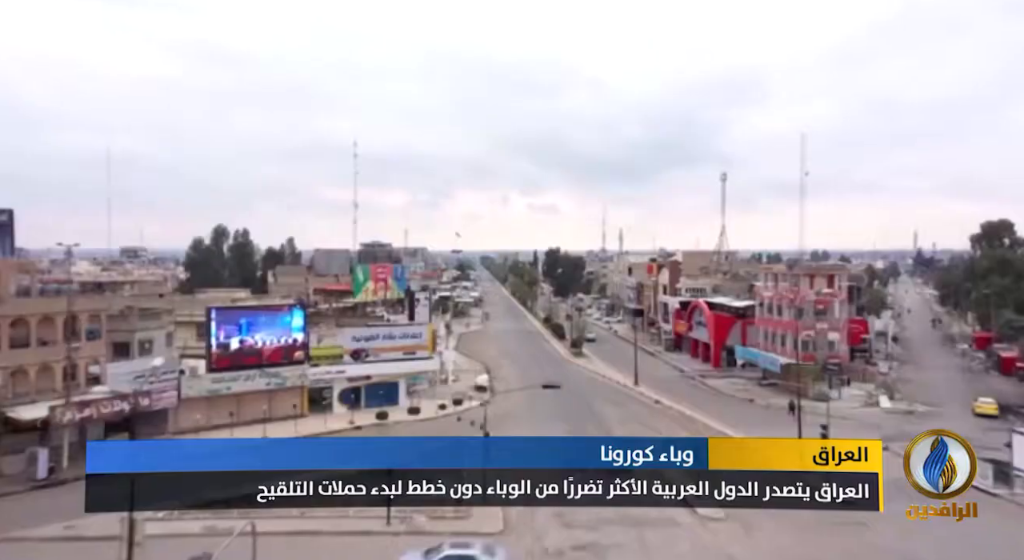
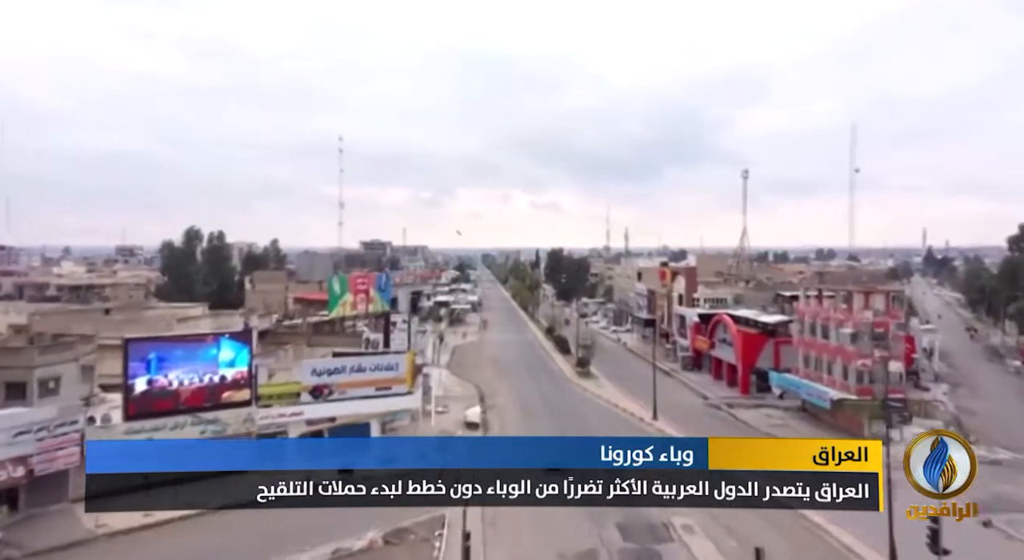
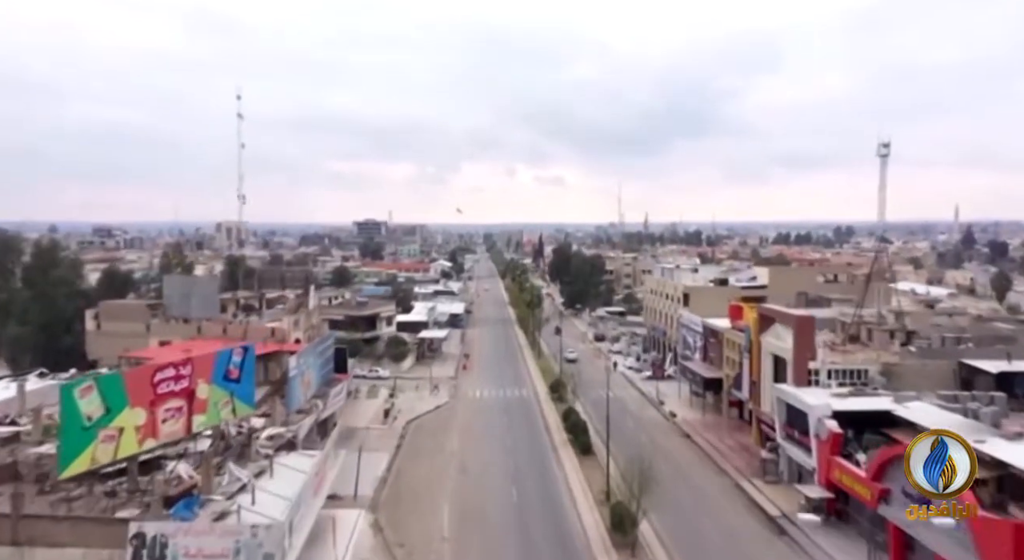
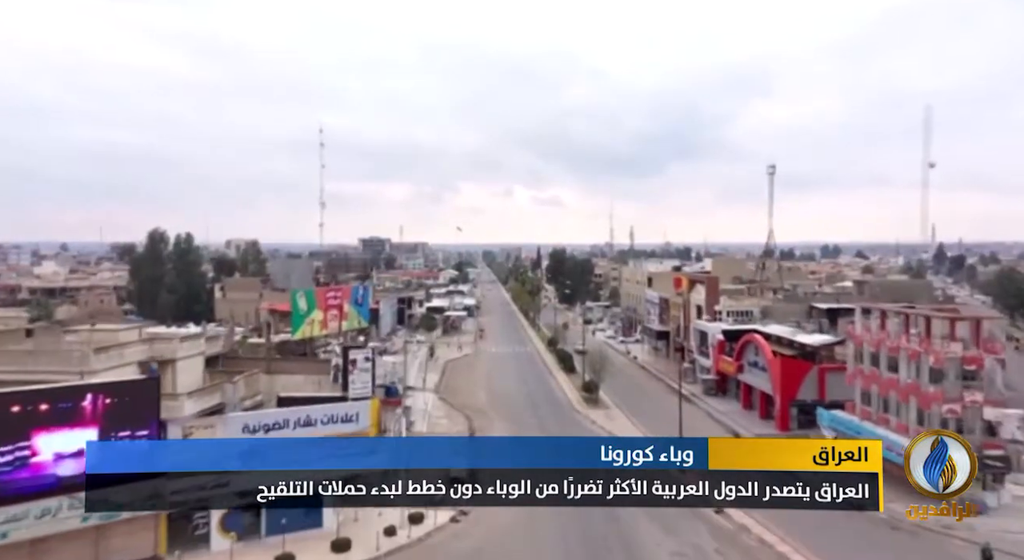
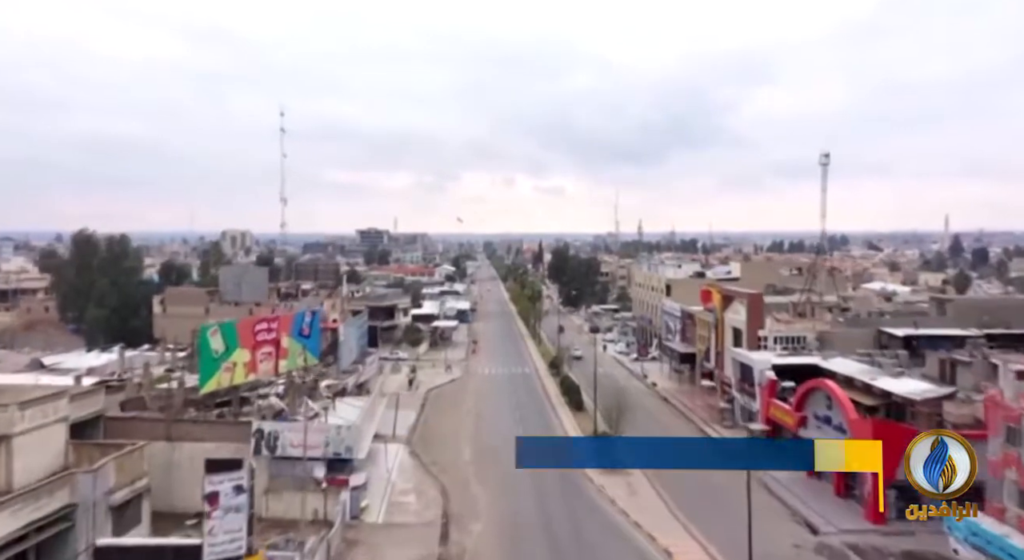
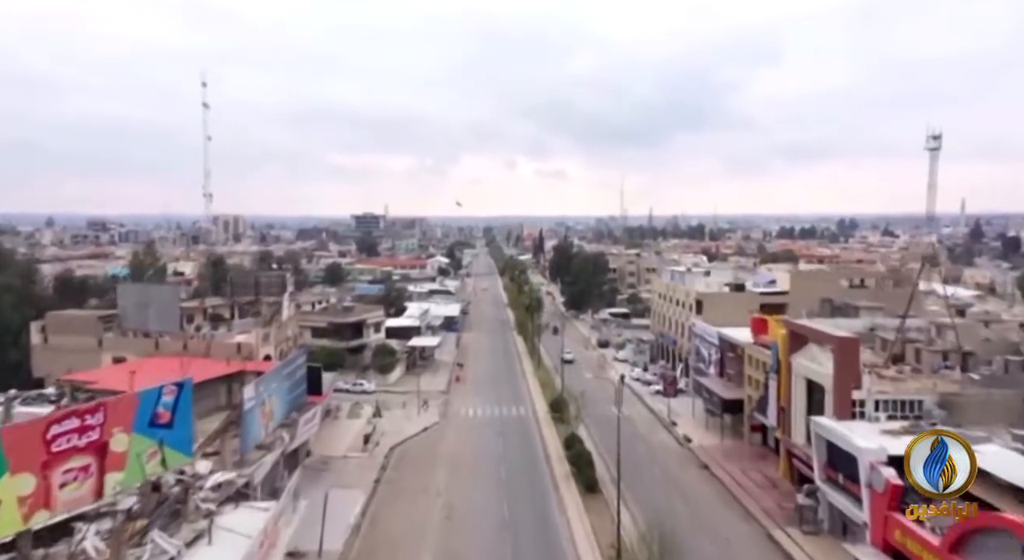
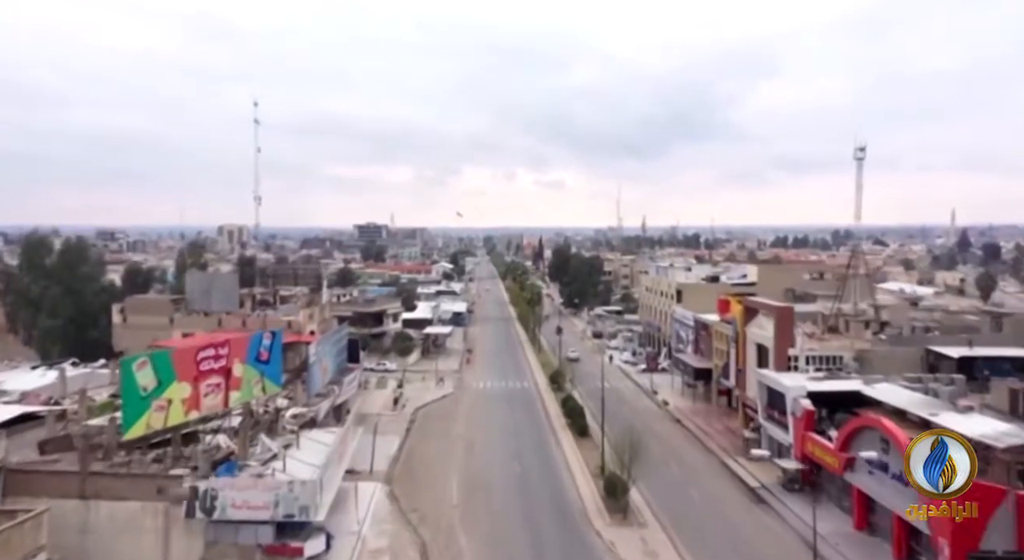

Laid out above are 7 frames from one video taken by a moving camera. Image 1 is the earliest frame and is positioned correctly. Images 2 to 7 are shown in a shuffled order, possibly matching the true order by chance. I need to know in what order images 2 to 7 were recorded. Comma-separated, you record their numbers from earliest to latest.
2, 4, 5, 7, 3, 6
